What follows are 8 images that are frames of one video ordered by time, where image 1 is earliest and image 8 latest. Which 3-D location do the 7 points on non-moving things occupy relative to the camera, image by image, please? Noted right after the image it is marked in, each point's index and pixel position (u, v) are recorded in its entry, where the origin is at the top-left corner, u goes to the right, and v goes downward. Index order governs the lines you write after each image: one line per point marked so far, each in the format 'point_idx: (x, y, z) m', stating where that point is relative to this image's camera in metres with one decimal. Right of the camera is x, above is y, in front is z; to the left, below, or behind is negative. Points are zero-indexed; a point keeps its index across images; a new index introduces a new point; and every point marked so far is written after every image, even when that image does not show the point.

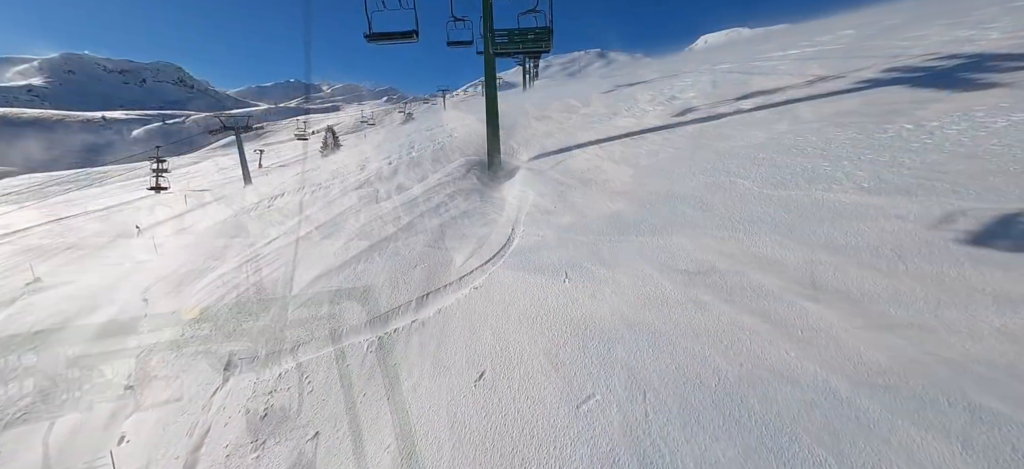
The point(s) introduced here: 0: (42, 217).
0: (-21.6, +0.4, +17.0) m
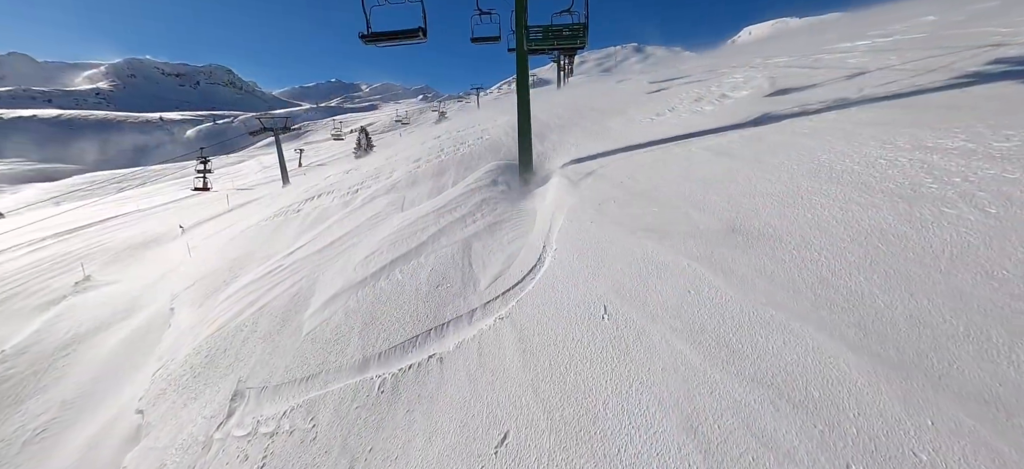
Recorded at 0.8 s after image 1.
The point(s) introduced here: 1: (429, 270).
0: (-20.1, +0.8, +18.3) m
1: (-1.0, -0.4, +4.5) m
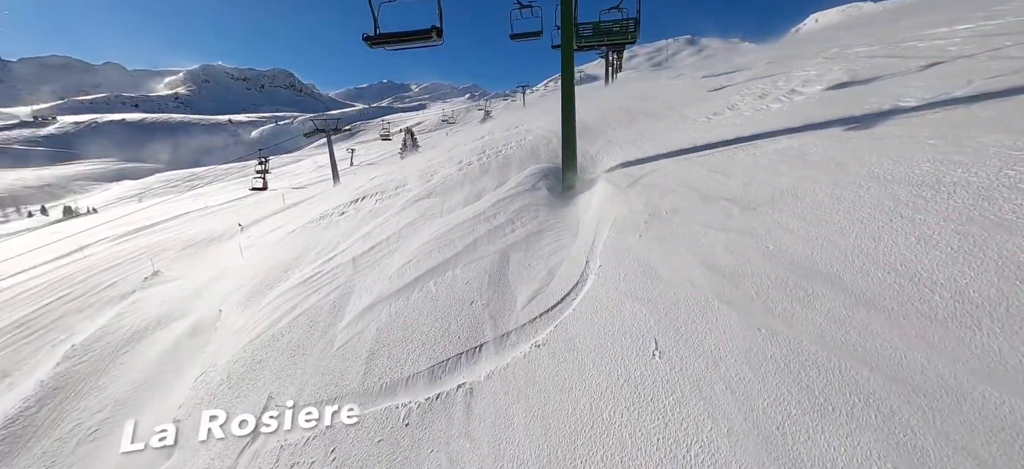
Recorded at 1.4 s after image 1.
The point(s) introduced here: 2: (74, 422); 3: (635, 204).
0: (-18.0, +1.2, +20.1) m
1: (-0.6, -0.6, +4.3) m
2: (-4.1, -1.8, +3.4) m
3: (+1.8, +0.5, +5.5) m
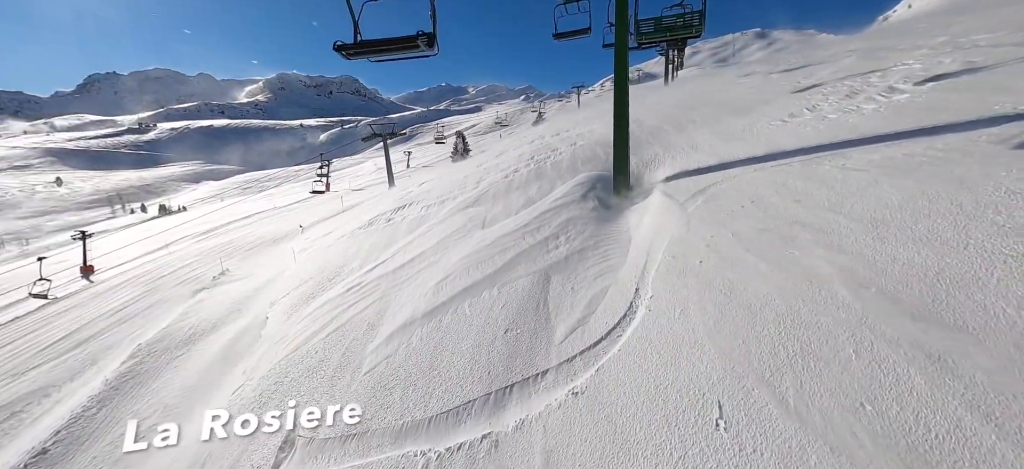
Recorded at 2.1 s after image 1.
0: (-15.3, +1.4, +22.0) m
1: (-0.1, -0.8, +4.0) m
2: (-3.8, -1.9, +3.6) m
3: (+2.4, +0.2, +4.9) m
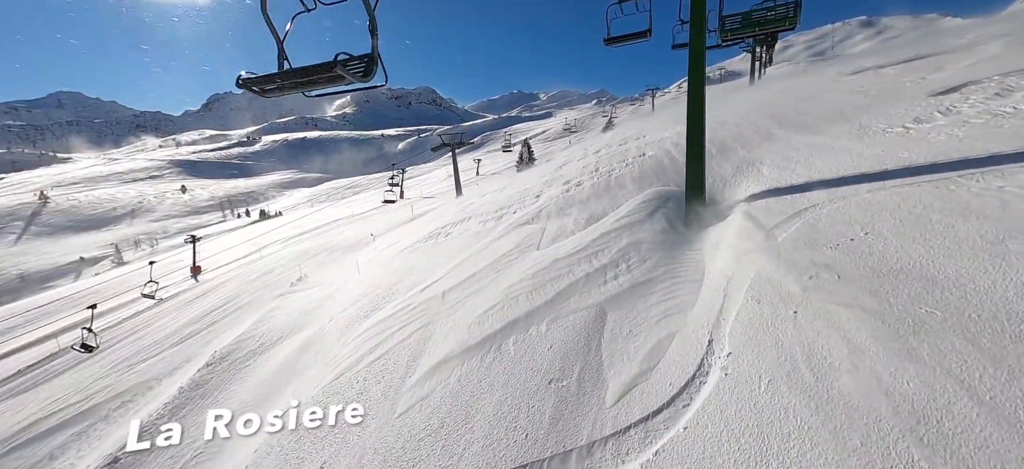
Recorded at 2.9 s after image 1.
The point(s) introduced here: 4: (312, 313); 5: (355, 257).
0: (-11.5, +1.2, +23.9) m
1: (+0.3, -1.1, +3.6) m
2: (-3.3, -2.1, +3.9) m
3: (+3.0, -0.3, +4.1) m
4: (-3.6, -1.4, +6.8) m
5: (-4.9, -0.7, +11.7) m
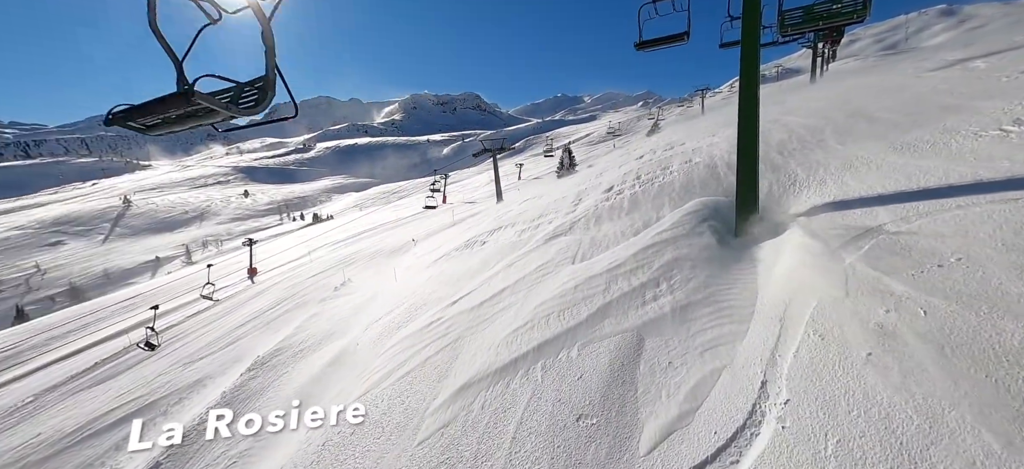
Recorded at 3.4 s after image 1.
0: (-9.0, +0.9, +24.9) m
1: (+0.6, -1.3, +3.4) m
2: (-3.1, -2.2, +4.0) m
3: (+3.3, -0.5, +3.5) m
4: (-3.0, -1.6, +6.9) m
5: (-3.8, -0.9, +12.0) m
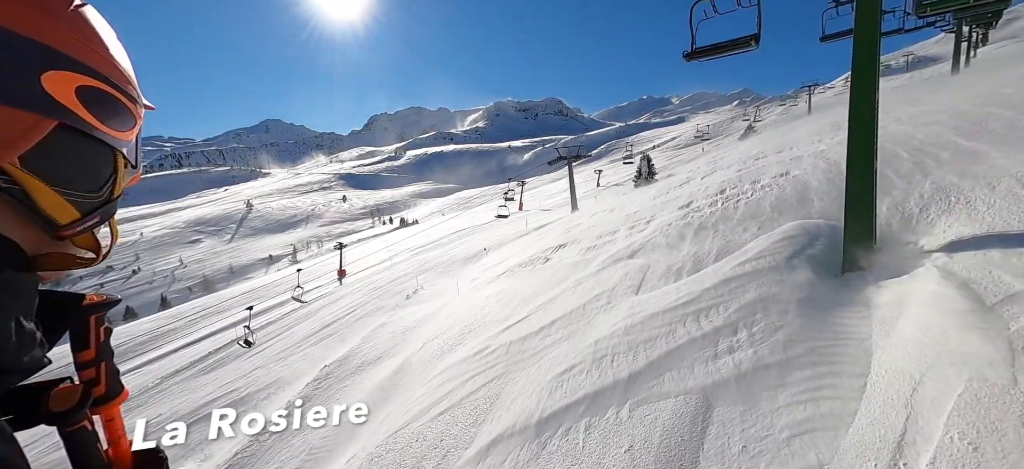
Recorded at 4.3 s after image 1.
0: (-4.4, +0.4, +25.8) m
1: (+0.9, -1.7, +2.9) m
2: (-2.6, -2.5, +4.2) m
3: (+3.6, -1.0, +2.5) m
4: (-2.0, -1.9, +7.1) m
5: (-1.8, -1.3, +12.2) m
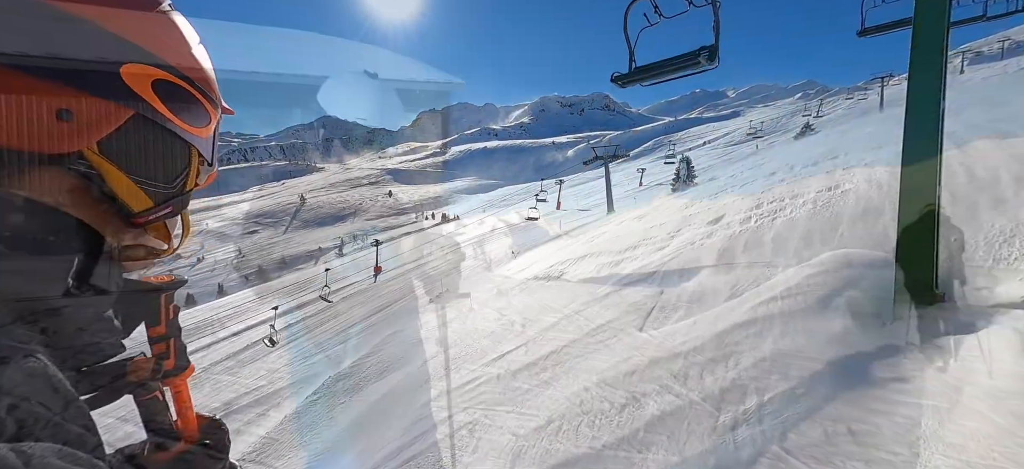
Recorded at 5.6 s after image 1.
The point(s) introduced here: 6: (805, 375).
0: (-2.5, +0.2, +25.7) m
1: (+0.4, -2.1, +2.4) m
2: (-2.9, -2.8, +4.0) m
3: (+3.1, -1.4, +1.8) m
4: (-2.0, -2.2, +6.8) m
5: (-1.3, -1.6, +11.9) m
6: (+2.8, -1.4, +3.6) m
